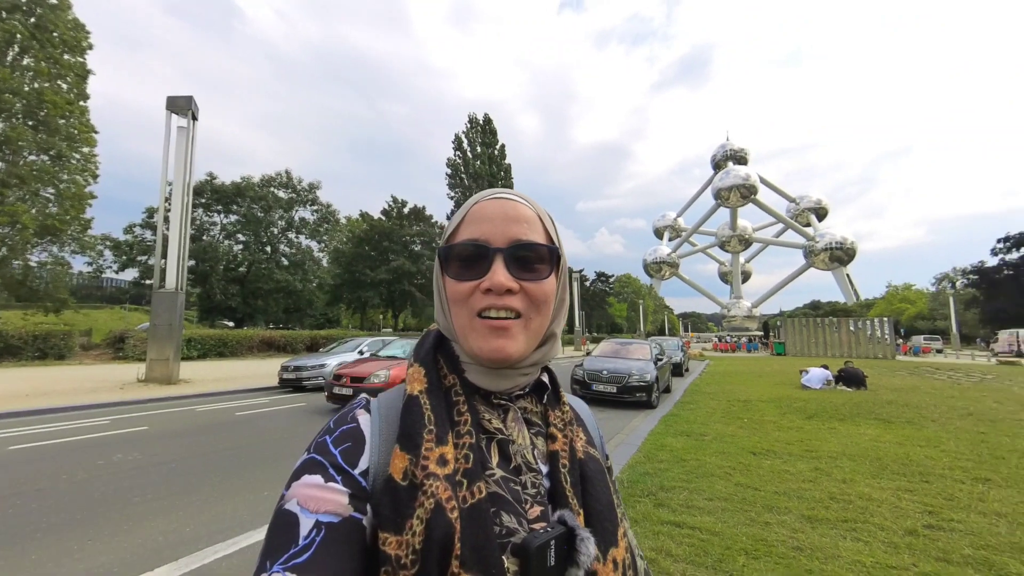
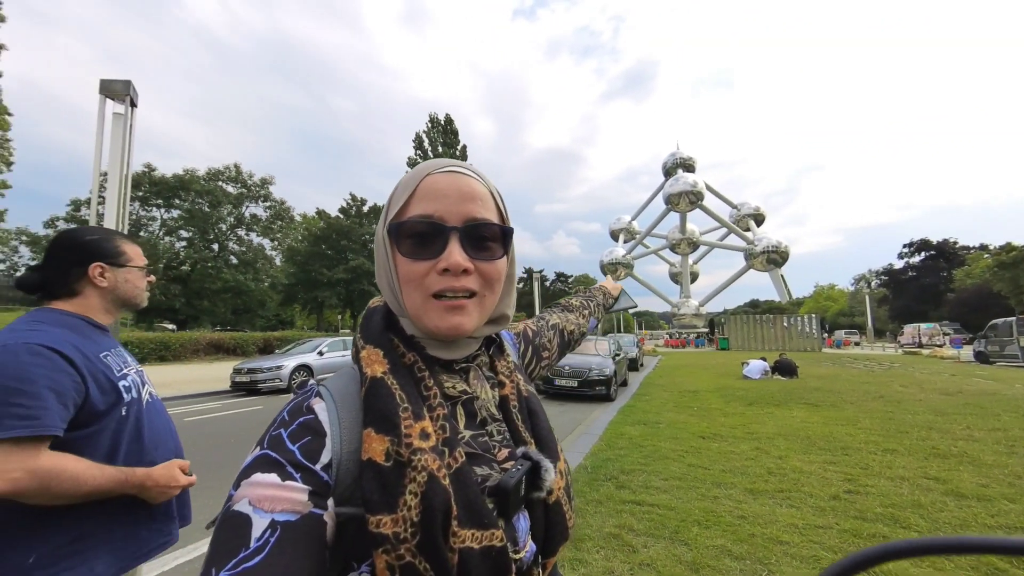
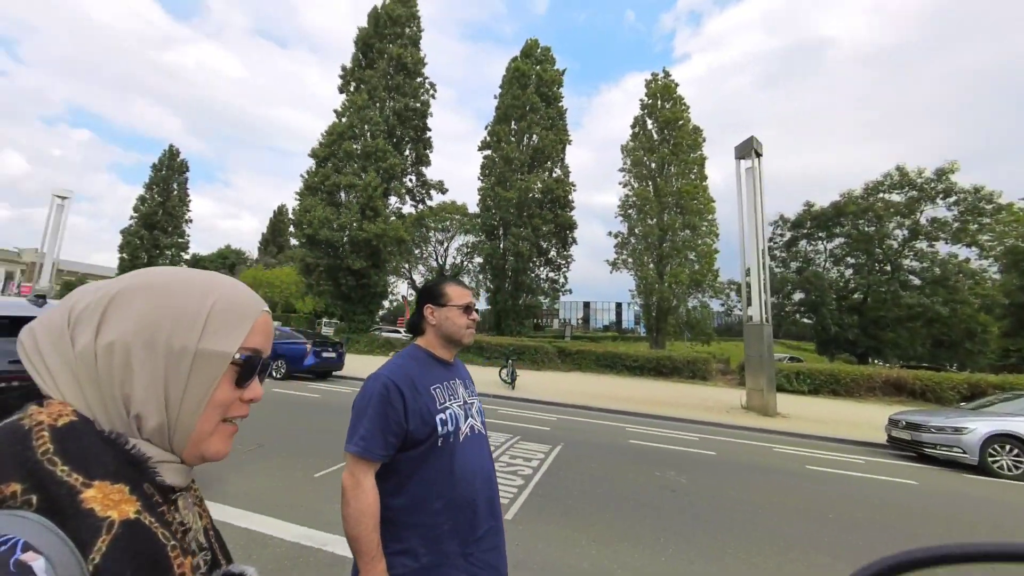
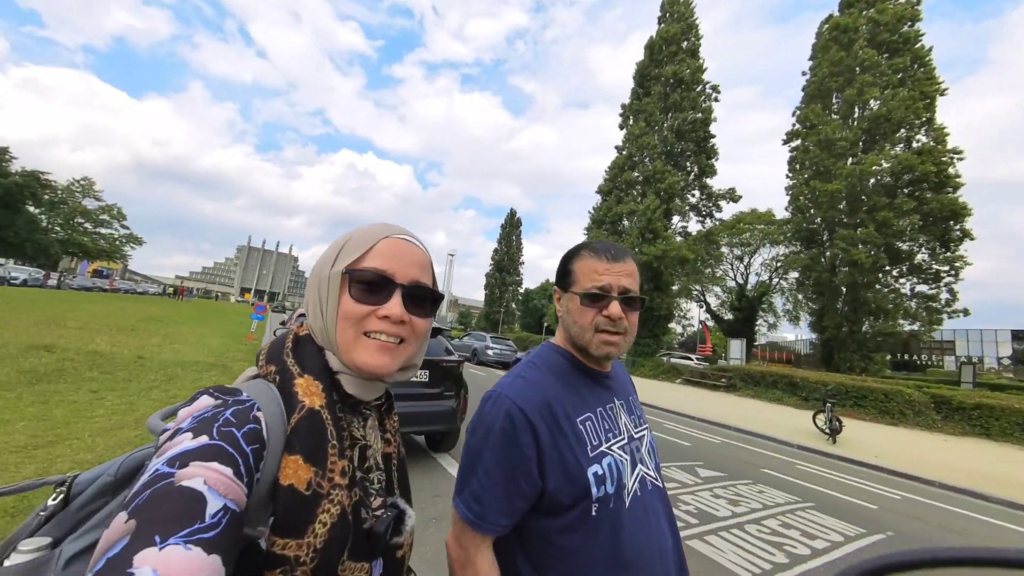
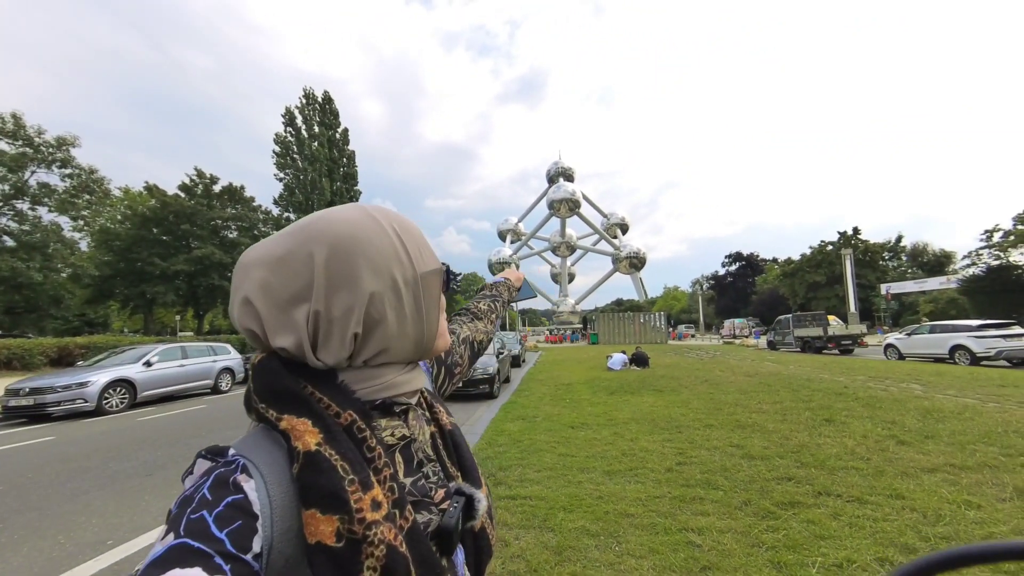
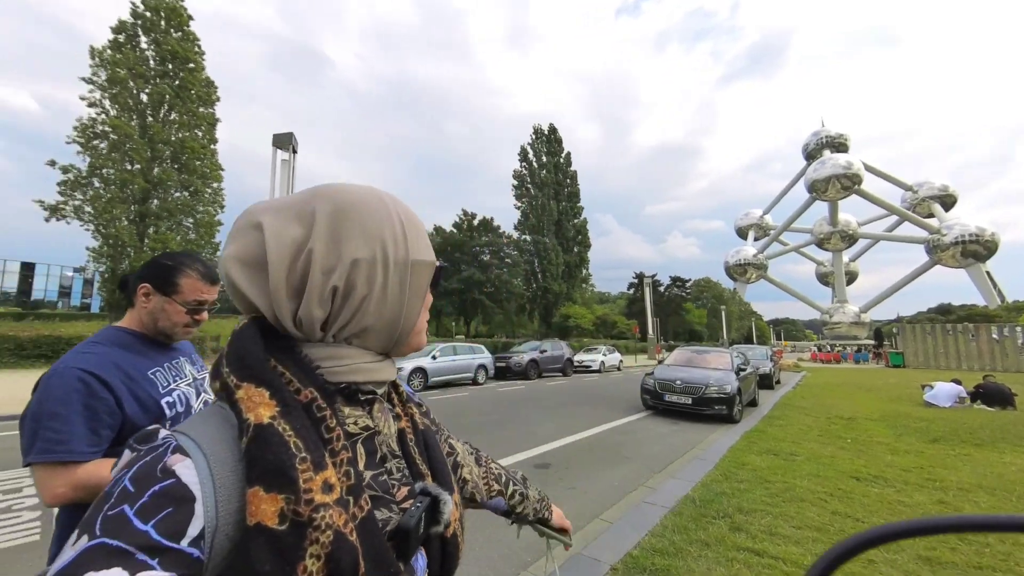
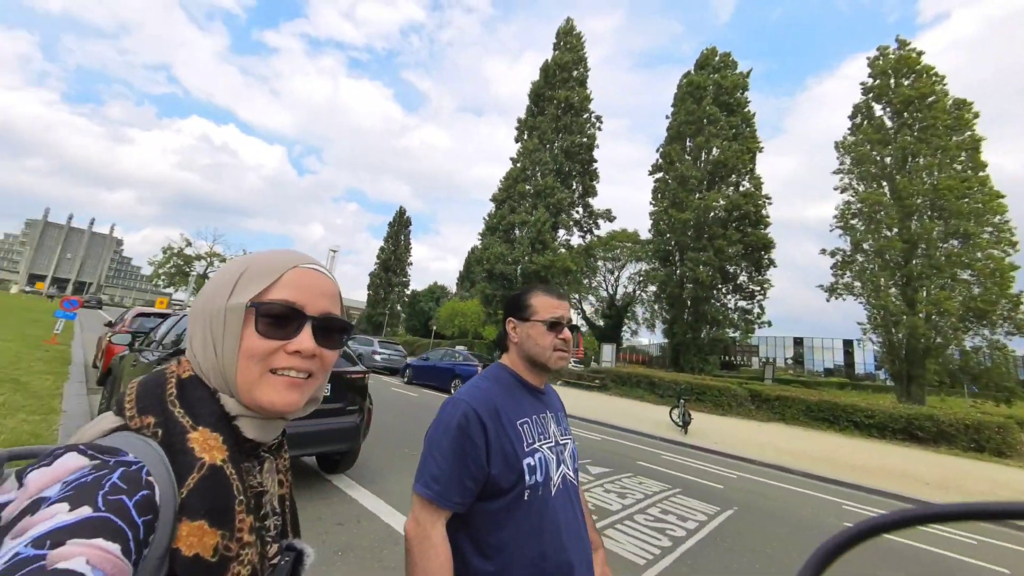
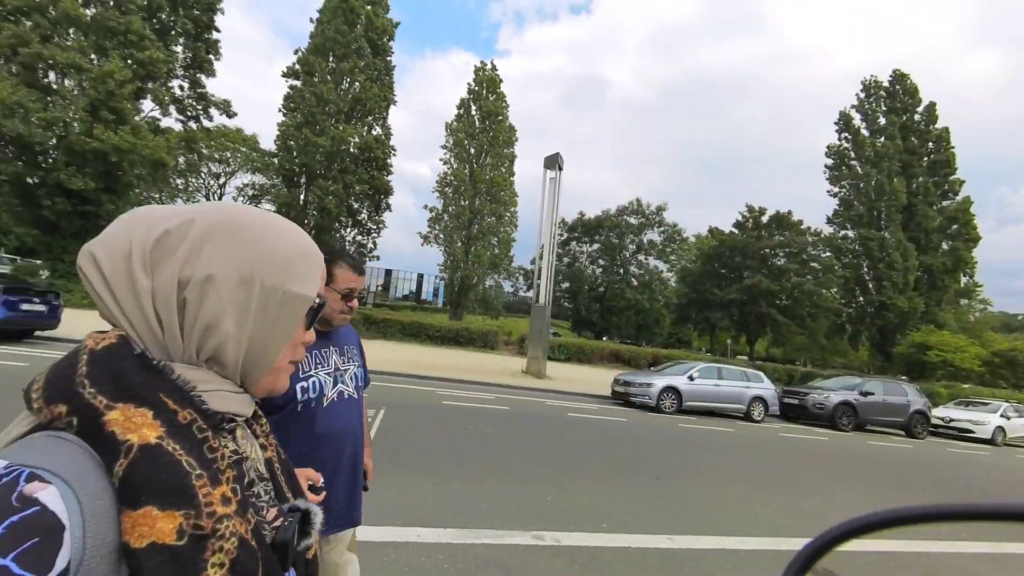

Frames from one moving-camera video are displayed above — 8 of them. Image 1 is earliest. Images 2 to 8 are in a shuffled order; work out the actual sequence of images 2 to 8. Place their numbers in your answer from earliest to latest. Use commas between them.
5, 2, 6, 8, 3, 7, 4
